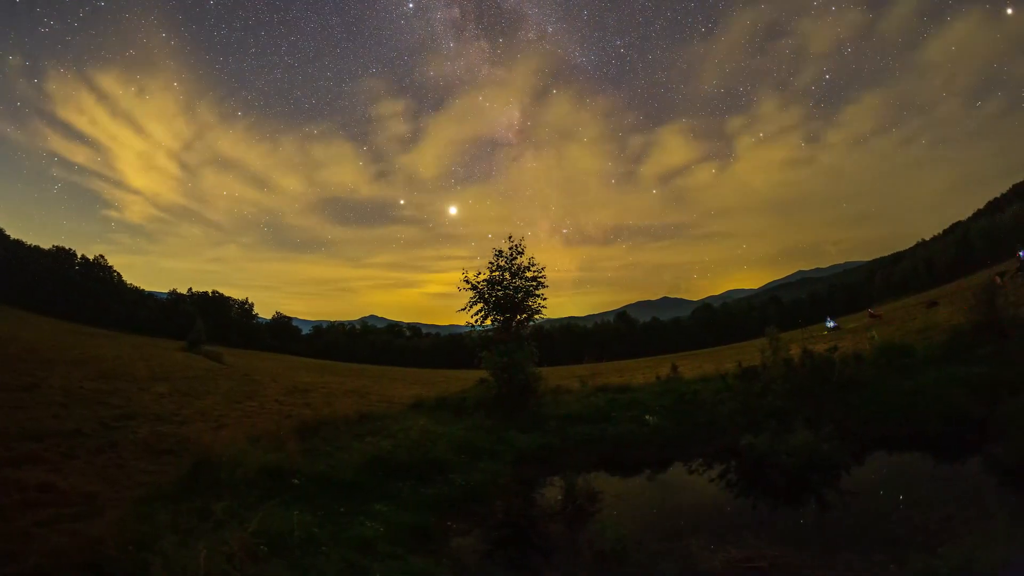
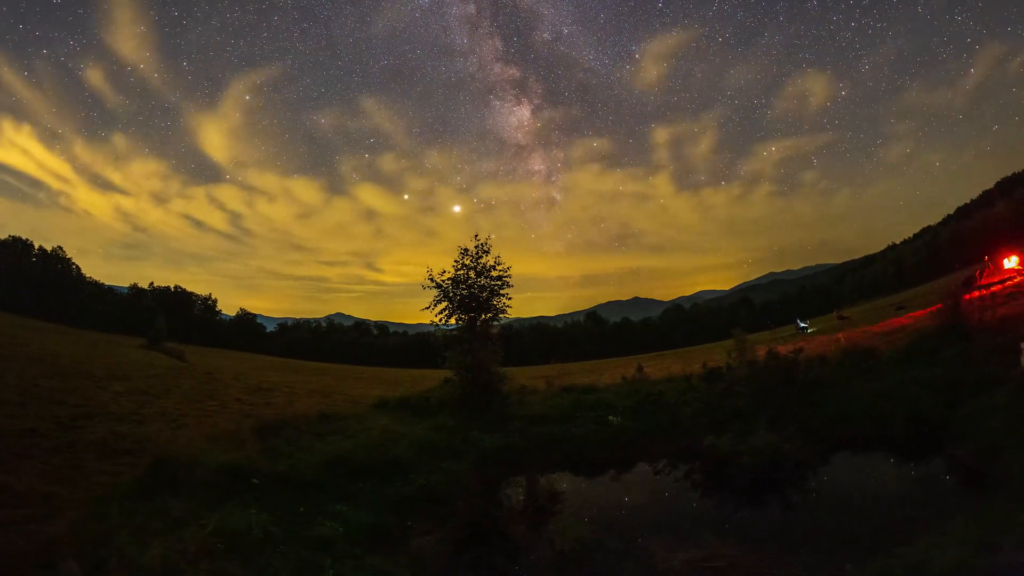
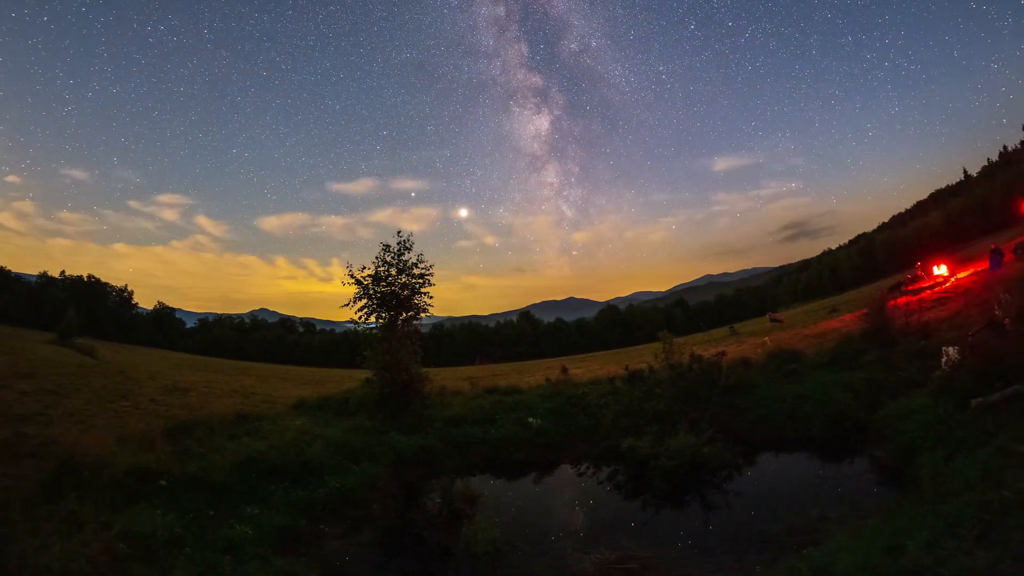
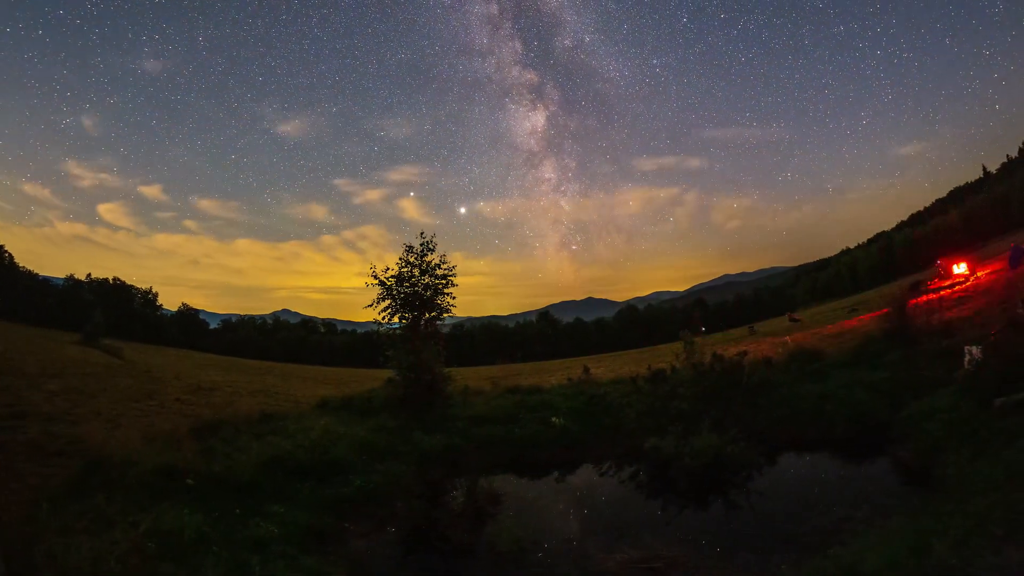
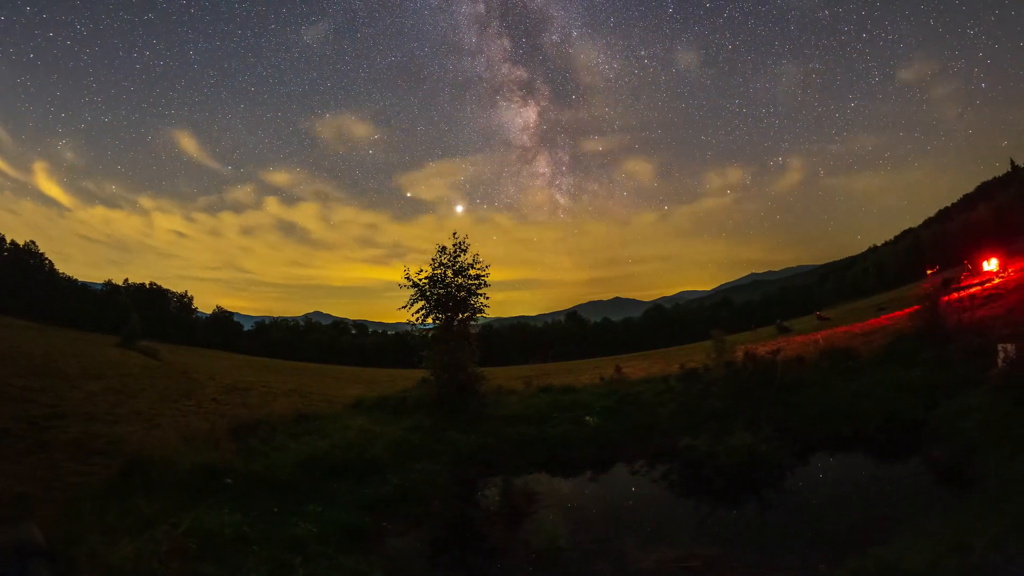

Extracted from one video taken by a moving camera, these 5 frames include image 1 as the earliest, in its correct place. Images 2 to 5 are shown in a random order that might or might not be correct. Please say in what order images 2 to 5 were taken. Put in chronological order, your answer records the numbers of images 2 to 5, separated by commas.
2, 5, 4, 3
